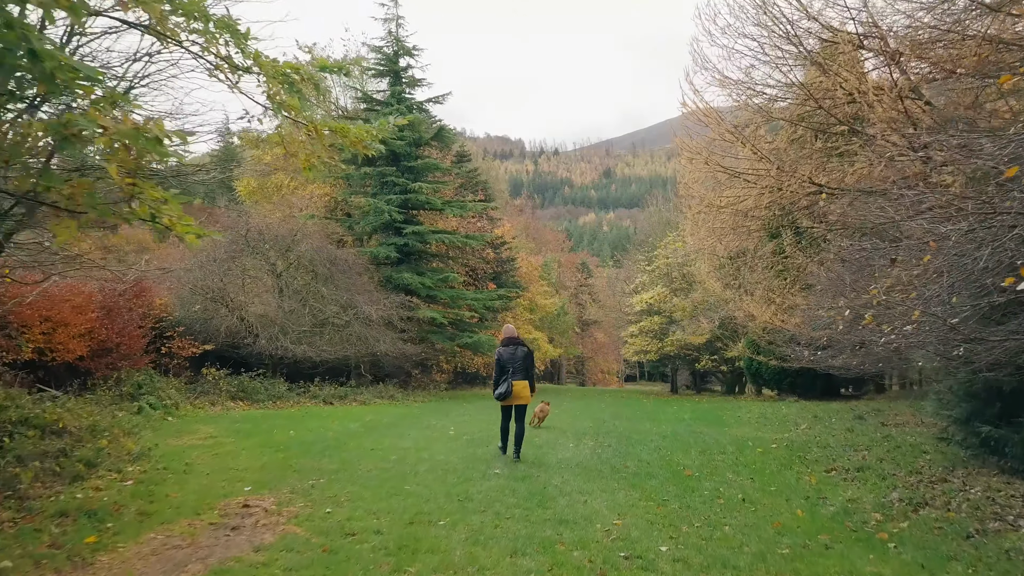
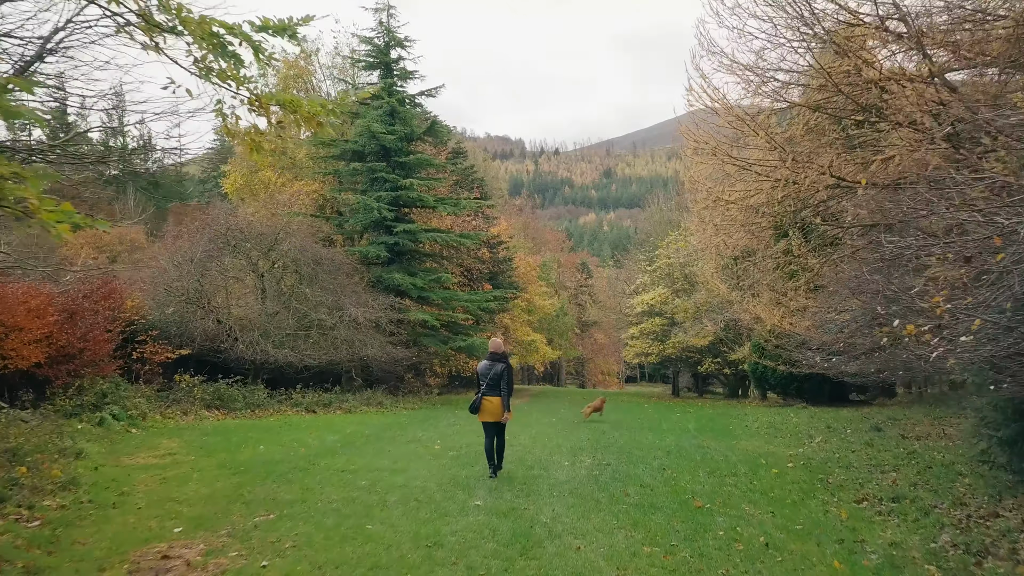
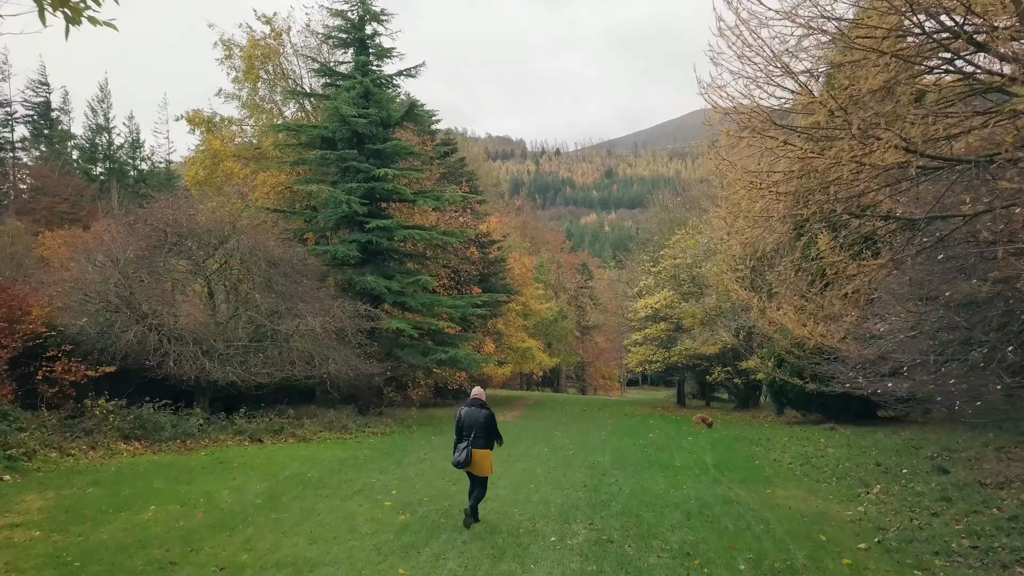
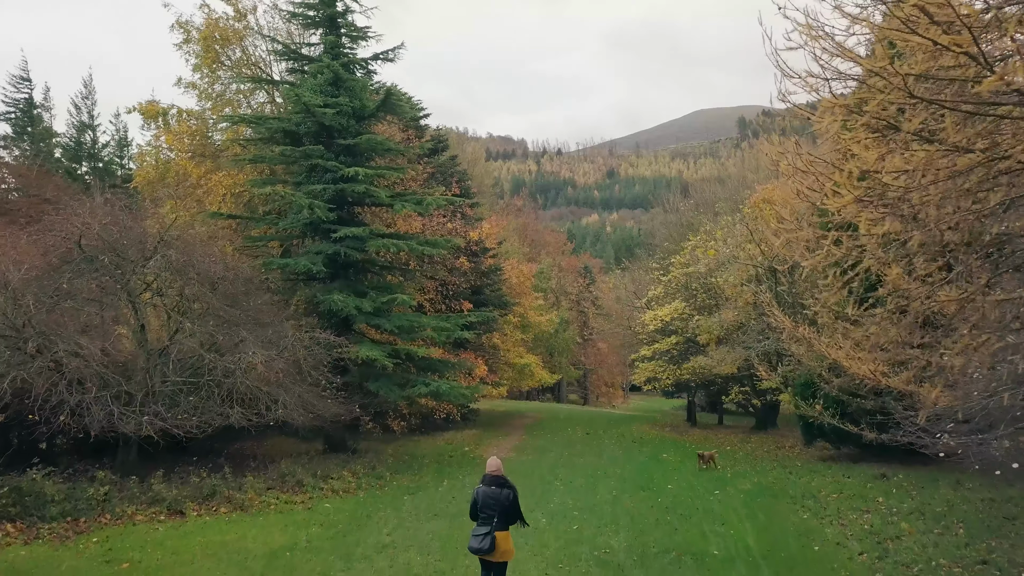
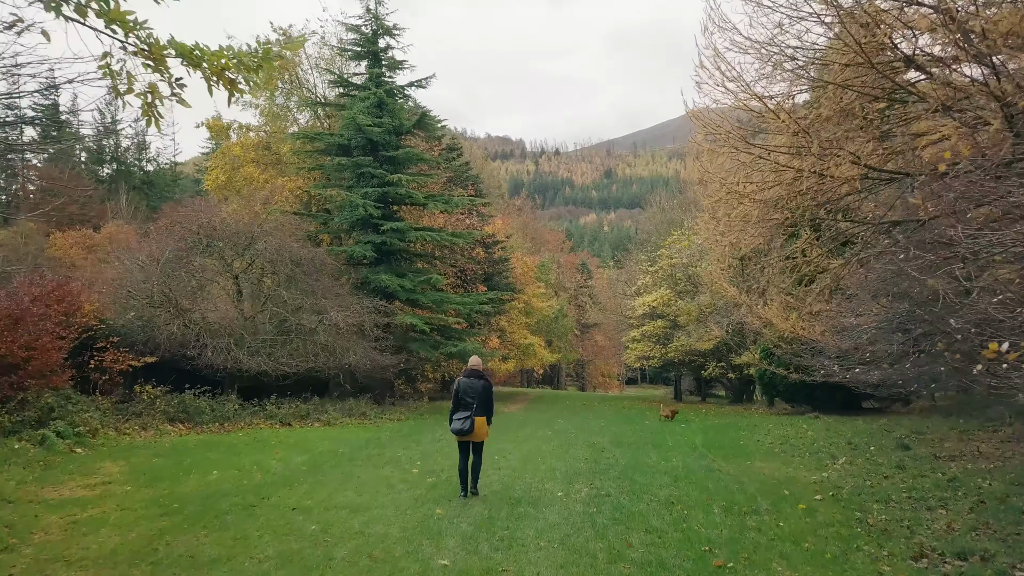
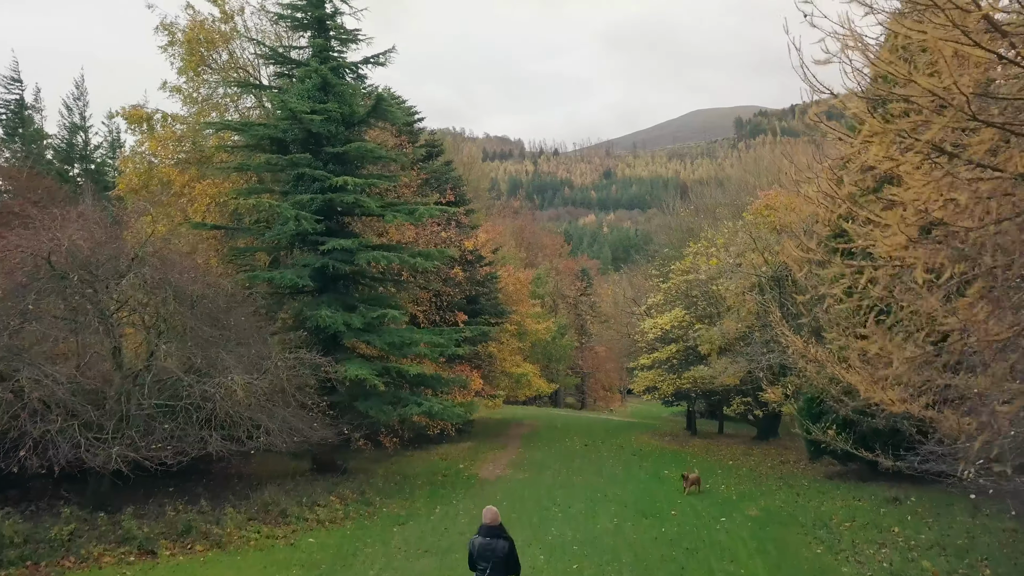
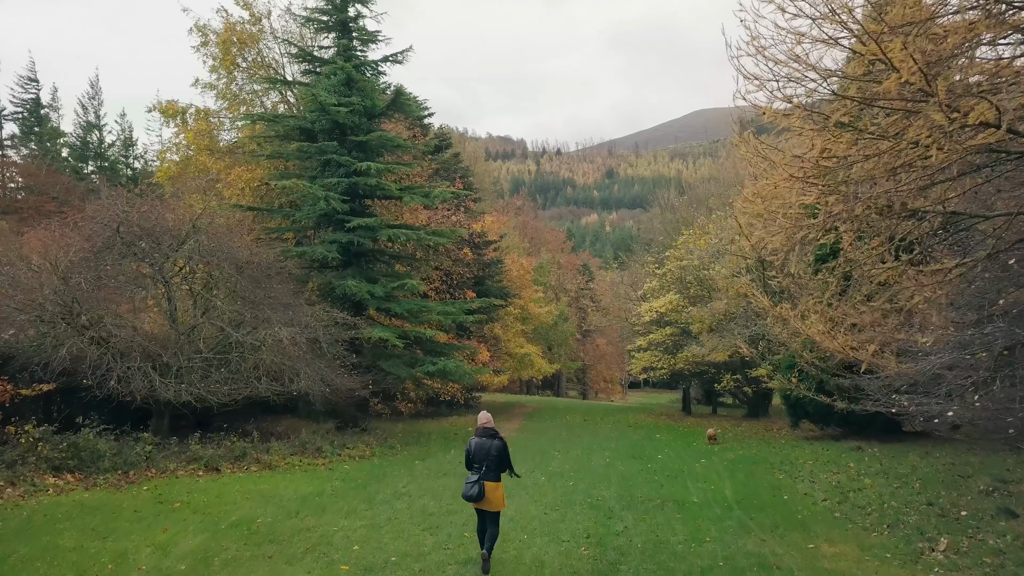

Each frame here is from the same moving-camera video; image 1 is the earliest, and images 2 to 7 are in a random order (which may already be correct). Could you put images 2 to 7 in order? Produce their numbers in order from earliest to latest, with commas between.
2, 5, 3, 7, 4, 6
